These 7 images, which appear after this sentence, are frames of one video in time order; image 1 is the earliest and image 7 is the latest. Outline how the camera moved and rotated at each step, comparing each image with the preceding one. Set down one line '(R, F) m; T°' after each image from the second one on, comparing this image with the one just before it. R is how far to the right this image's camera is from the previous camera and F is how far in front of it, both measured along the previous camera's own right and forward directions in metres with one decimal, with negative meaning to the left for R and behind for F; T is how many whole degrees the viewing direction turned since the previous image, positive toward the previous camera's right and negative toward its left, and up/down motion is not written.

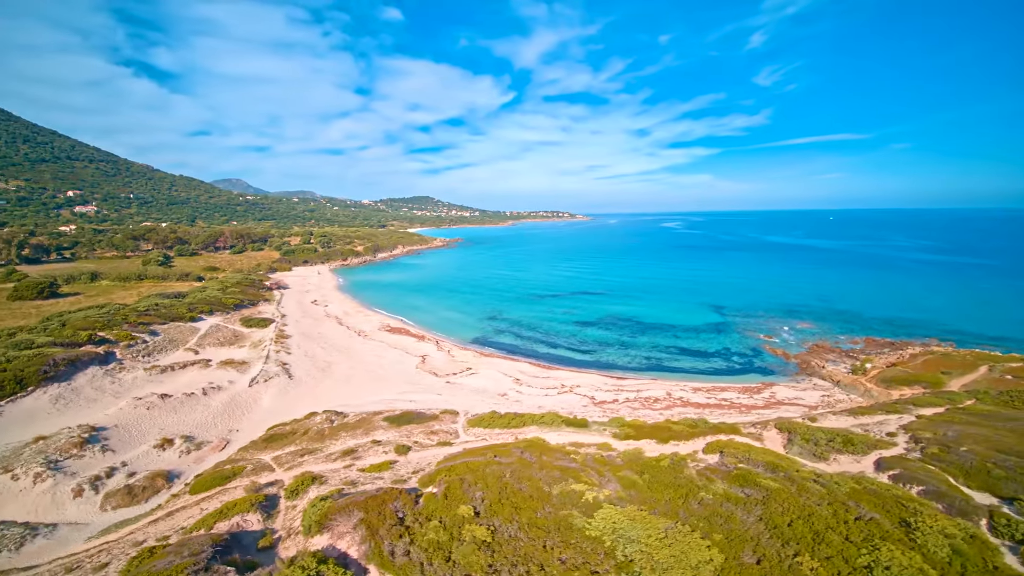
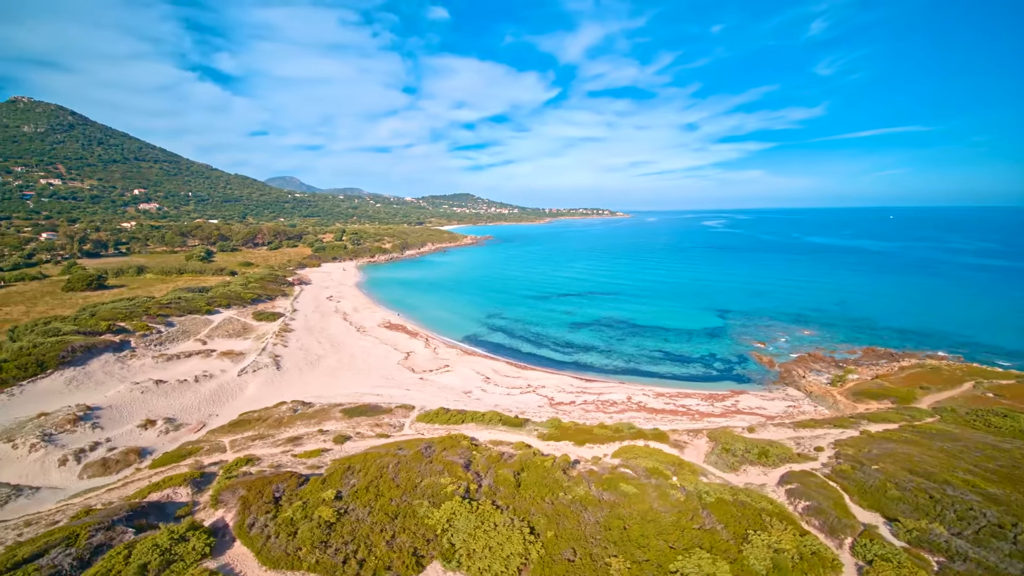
(+5.2, -0.9) m; -5°
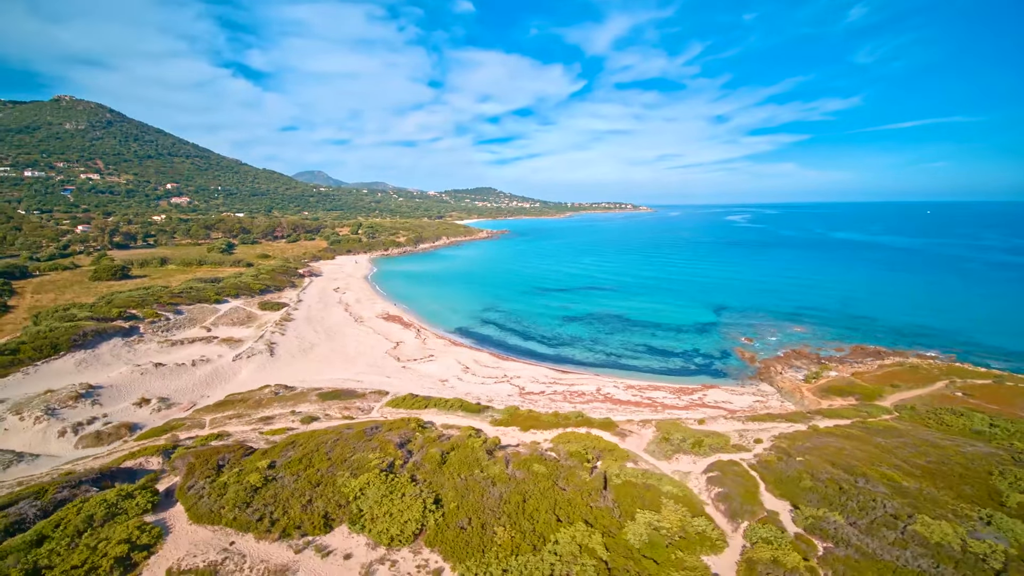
(+3.4, -1.0) m; -3°
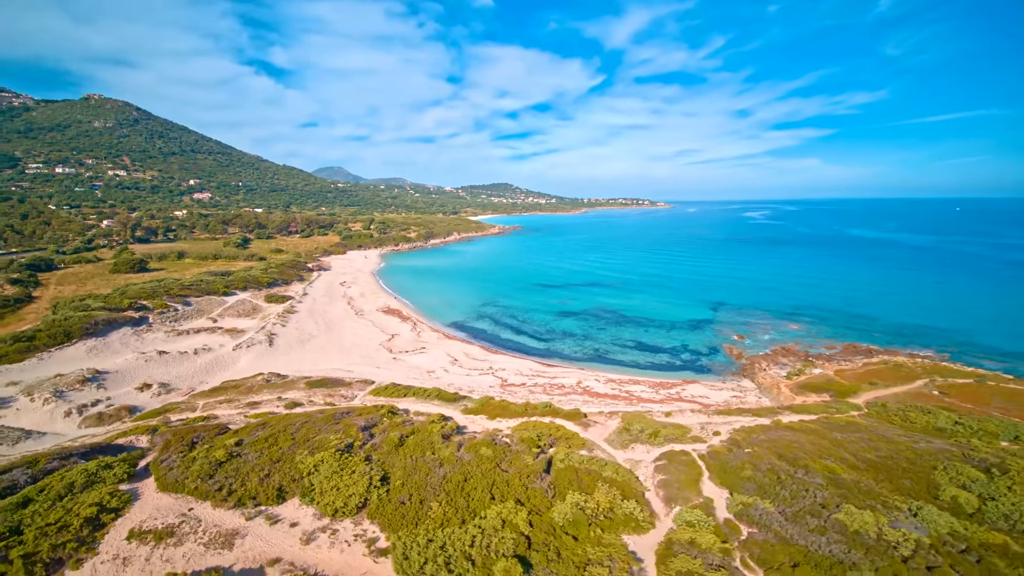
(+2.4, -0.8) m; -2°
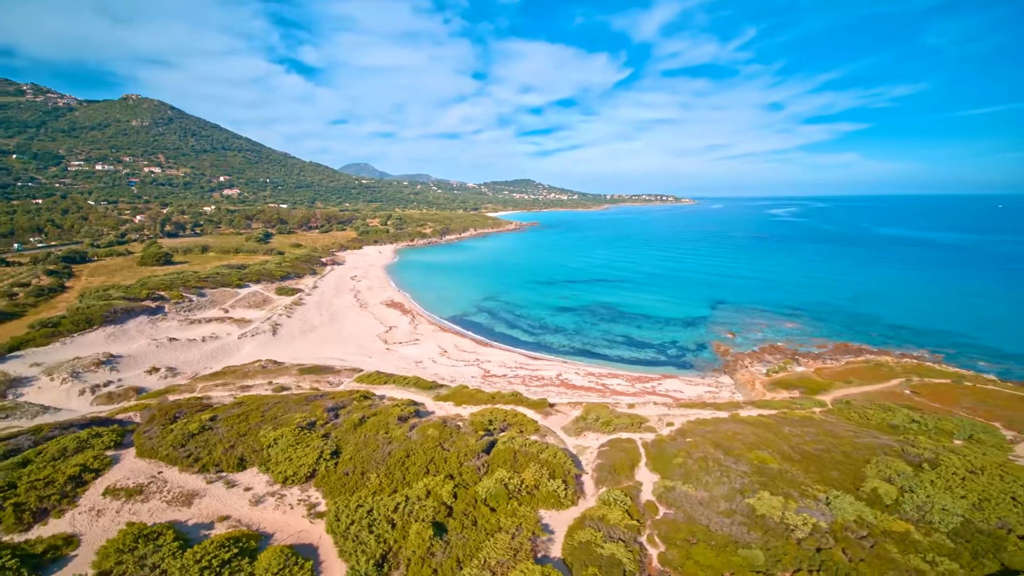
(+3.0, -1.2) m; -3°
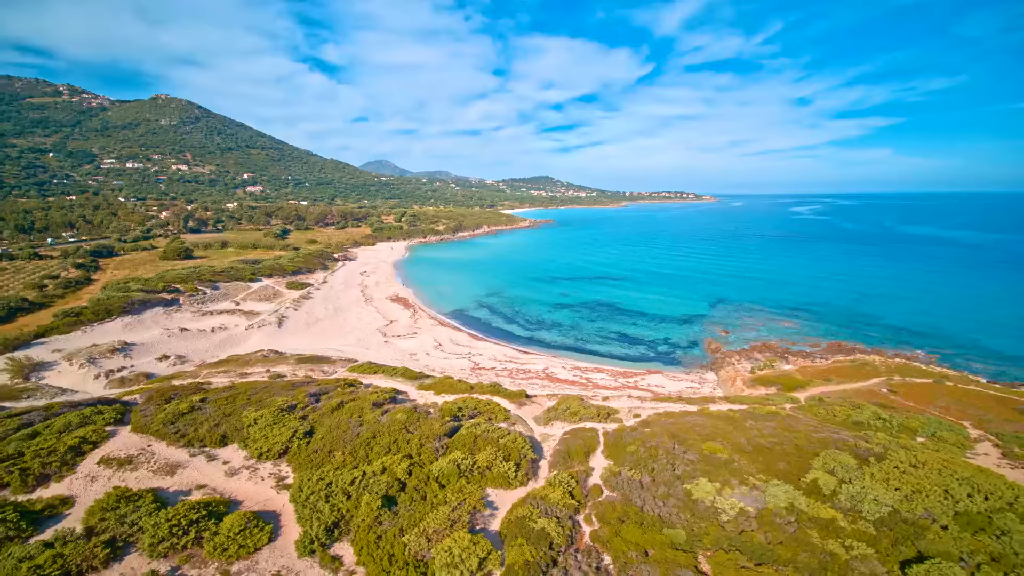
(+2.3, -1.0) m; -2°
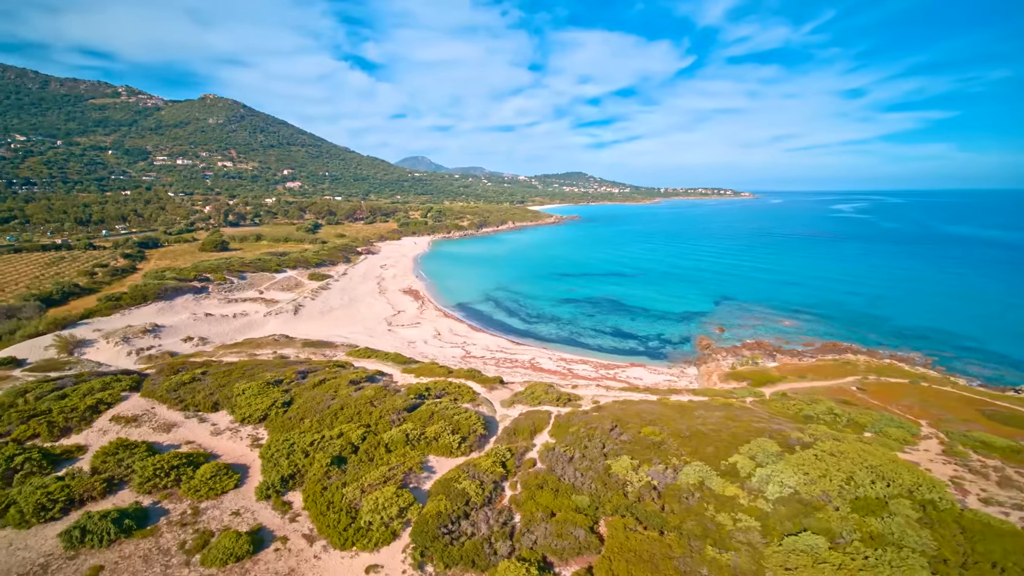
(+3.5, -1.7) m; -4°
